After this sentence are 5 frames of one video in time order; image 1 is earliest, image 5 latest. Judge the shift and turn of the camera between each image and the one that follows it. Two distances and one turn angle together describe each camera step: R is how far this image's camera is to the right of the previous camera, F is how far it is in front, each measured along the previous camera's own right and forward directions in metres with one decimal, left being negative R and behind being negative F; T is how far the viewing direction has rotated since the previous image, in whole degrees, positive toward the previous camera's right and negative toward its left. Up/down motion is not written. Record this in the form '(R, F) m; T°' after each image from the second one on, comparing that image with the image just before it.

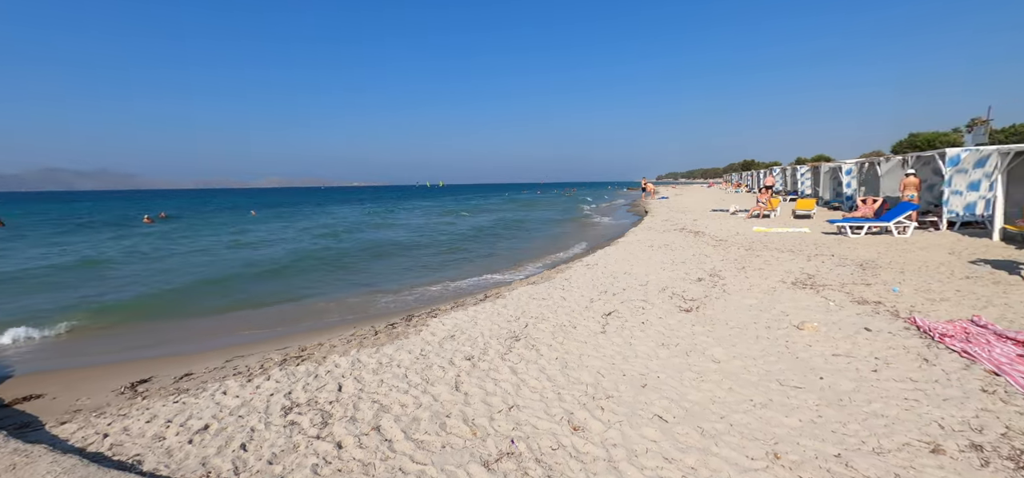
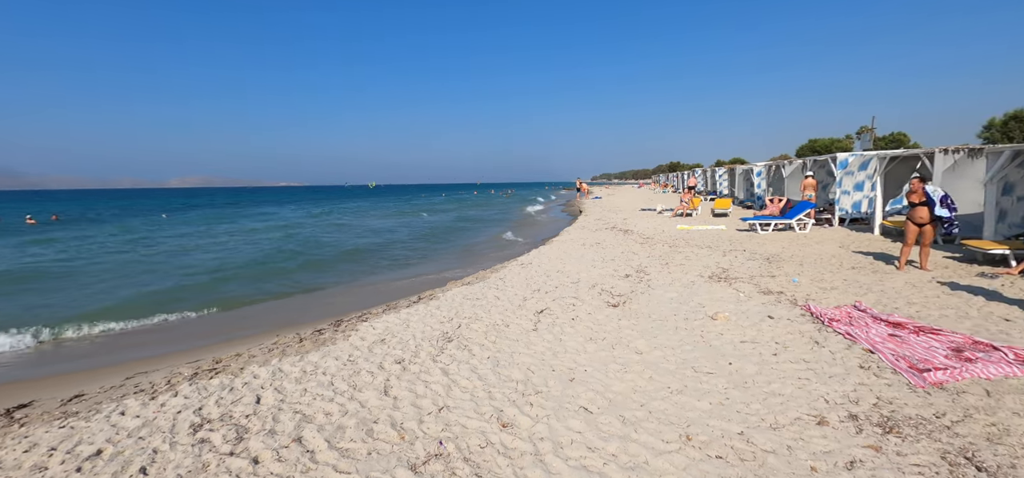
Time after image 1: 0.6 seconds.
(+0.1, 0.0) m; +8°
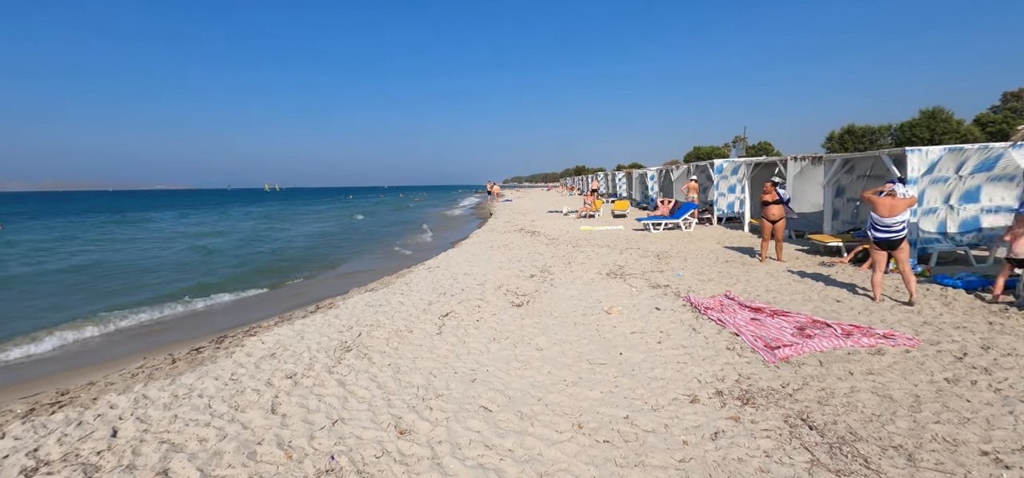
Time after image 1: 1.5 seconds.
(+0.1, 0.0) m; +11°
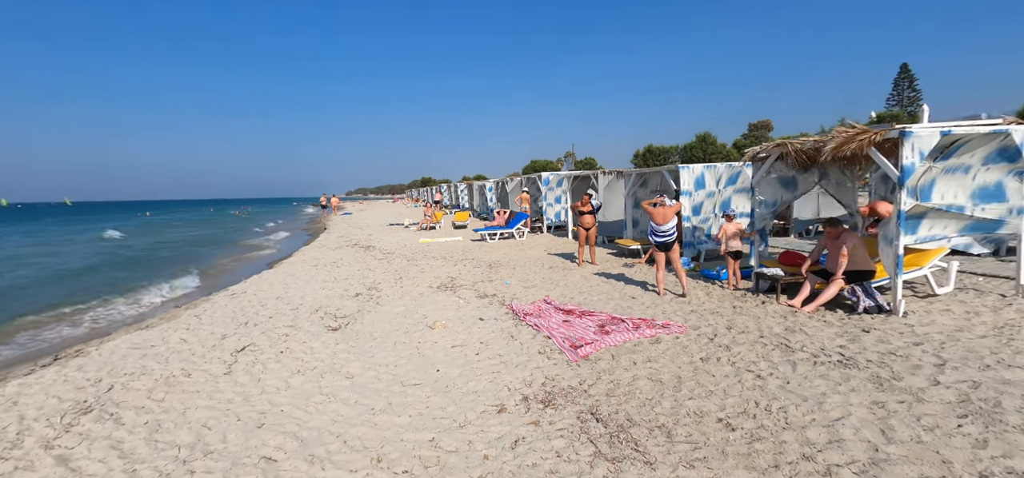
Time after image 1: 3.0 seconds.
(+0.3, +0.1) m; +19°
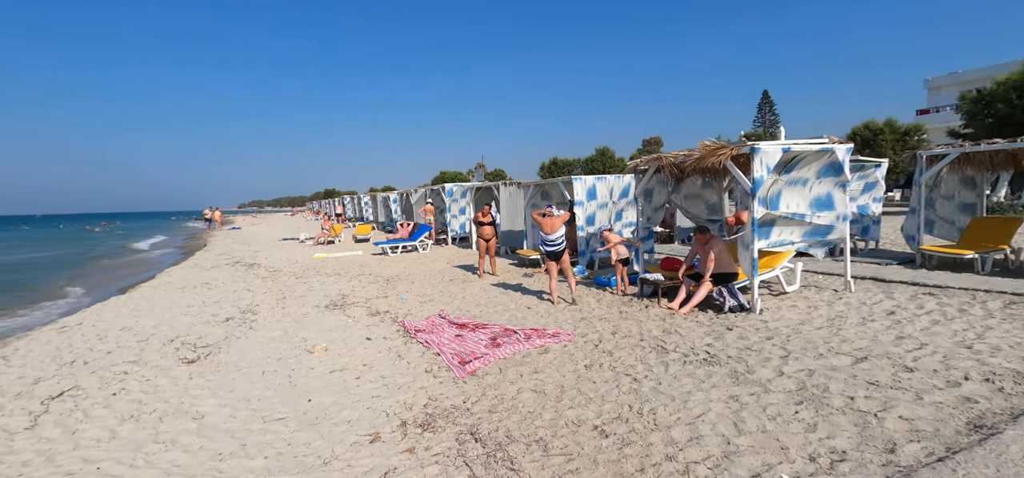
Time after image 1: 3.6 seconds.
(+0.3, +0.1) m; +11°
